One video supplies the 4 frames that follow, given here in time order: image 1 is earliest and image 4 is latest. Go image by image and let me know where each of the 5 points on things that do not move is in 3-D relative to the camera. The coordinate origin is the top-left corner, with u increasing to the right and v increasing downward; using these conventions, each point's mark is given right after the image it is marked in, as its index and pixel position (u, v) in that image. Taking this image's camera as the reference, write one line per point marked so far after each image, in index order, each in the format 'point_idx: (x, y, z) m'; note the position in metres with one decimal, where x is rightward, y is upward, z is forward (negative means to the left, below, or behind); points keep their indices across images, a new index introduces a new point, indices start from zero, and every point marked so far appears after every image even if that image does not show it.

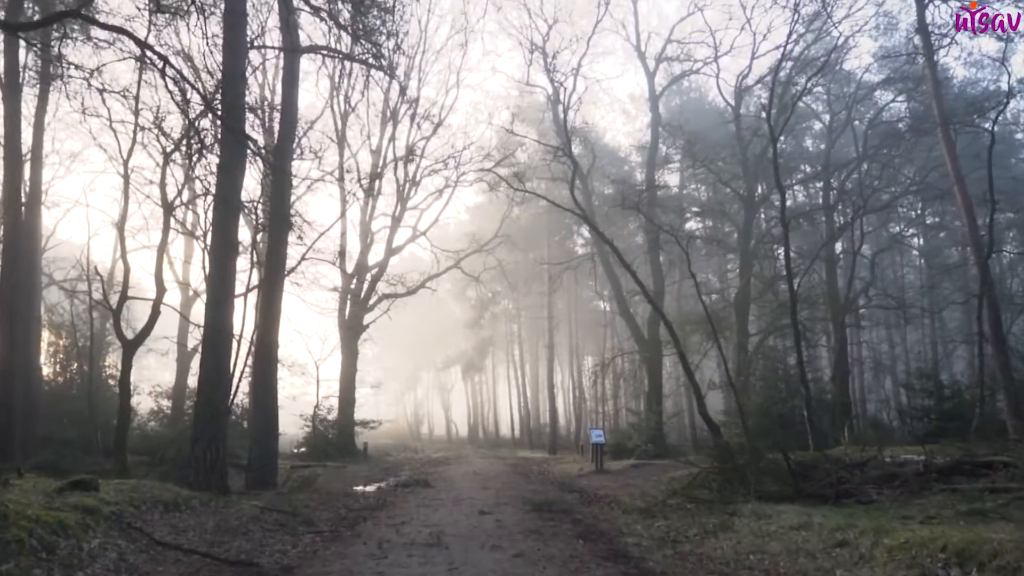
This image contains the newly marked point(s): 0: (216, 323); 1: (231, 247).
0: (-3.9, -0.4, +11.7) m
1: (-3.8, +0.5, +11.8) m
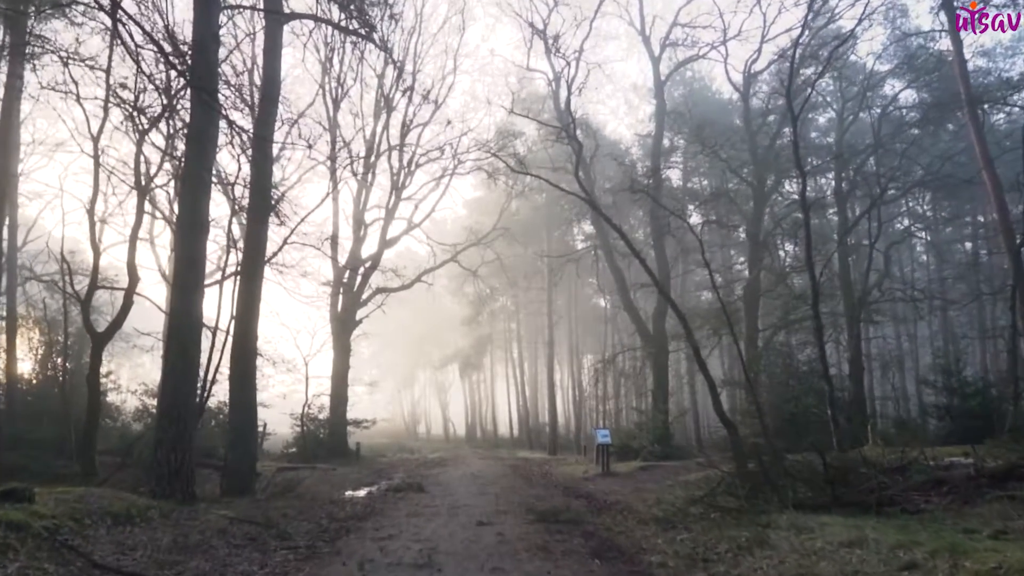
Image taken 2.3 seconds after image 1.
0: (-3.9, -0.2, +10.5) m
1: (-3.7, +0.7, +10.6) m
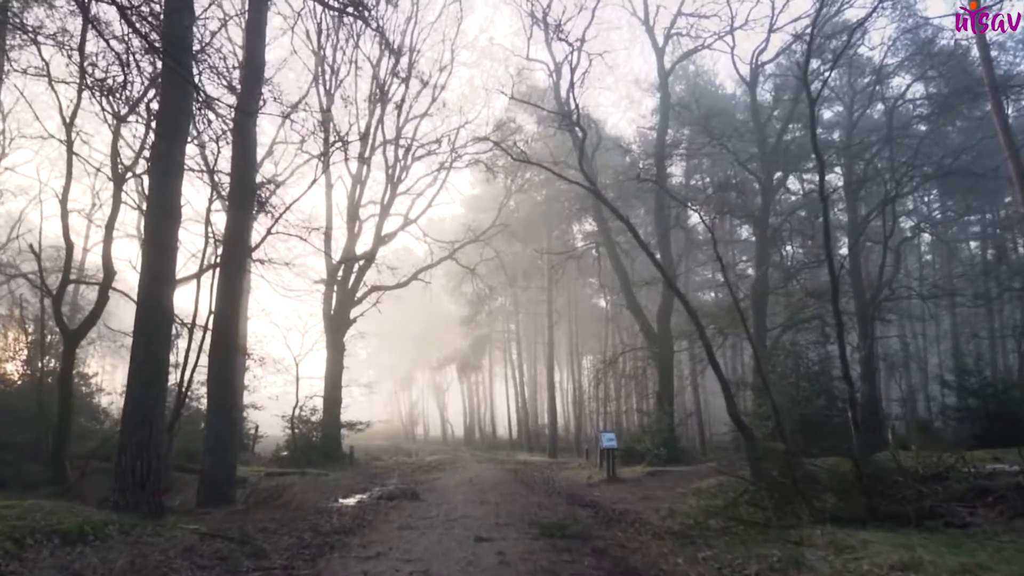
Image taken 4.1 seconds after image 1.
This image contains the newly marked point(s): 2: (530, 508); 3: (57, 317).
0: (-3.9, -0.1, +9.5) m
1: (-3.7, +0.8, +9.6) m
2: (+0.2, -2.9, +11.8) m
3: (-7.6, -0.5, +14.8) m
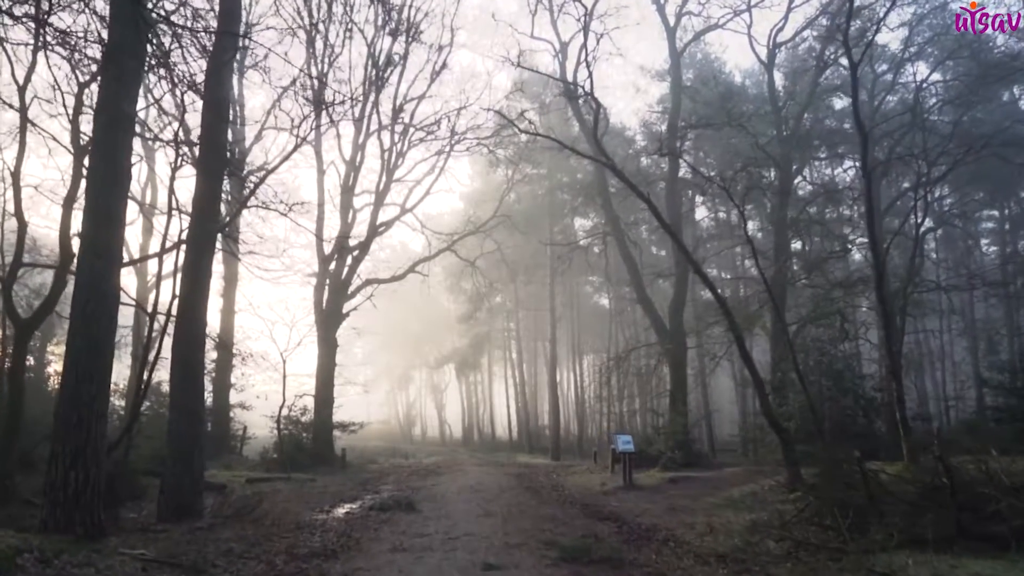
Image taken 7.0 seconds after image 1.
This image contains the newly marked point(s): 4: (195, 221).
0: (-3.7, +0.1, +7.9) m
1: (-3.6, +1.1, +8.1) m
2: (+0.3, -2.7, +10.3) m
3: (-7.5, -0.3, +13.2) m
4: (-3.8, +0.8, +10.7) m
